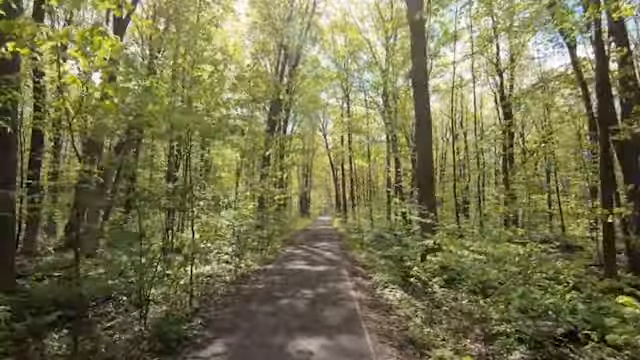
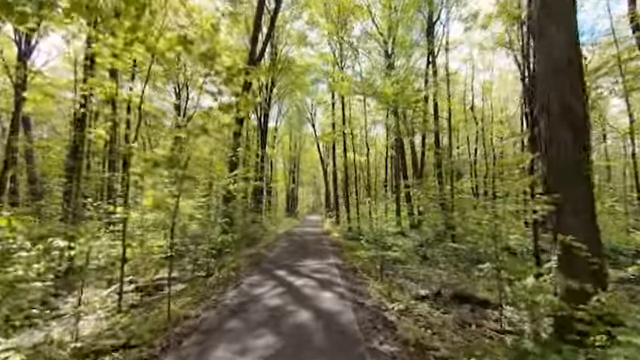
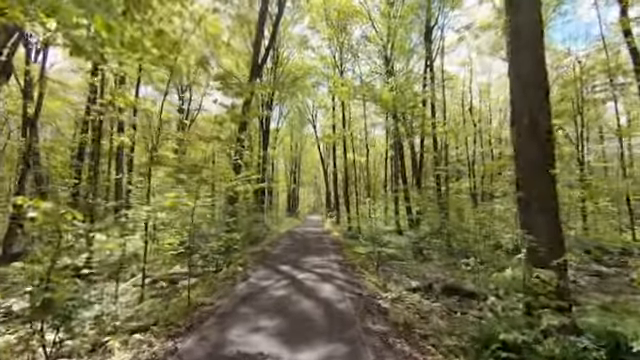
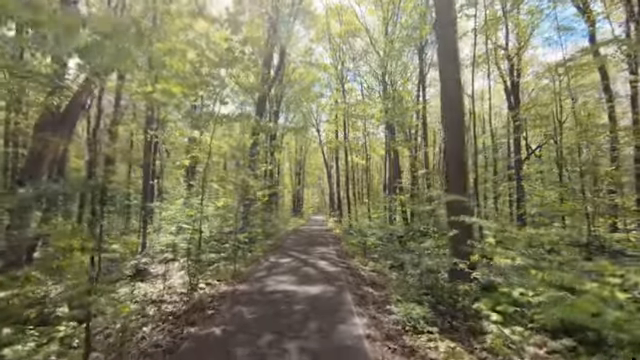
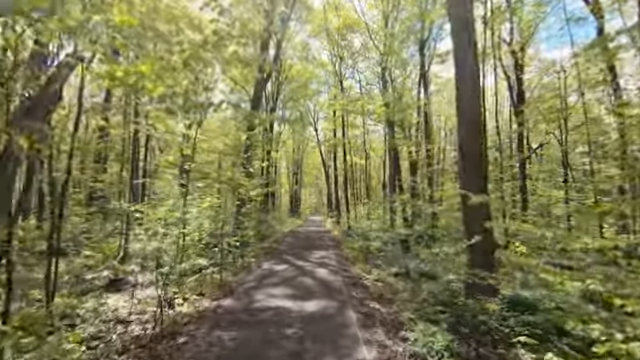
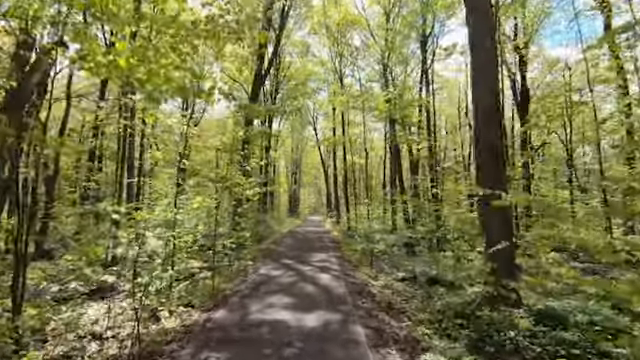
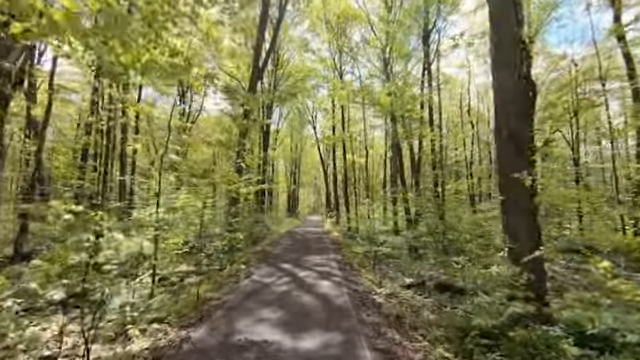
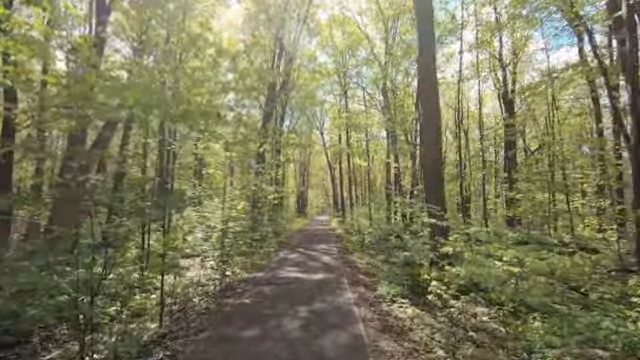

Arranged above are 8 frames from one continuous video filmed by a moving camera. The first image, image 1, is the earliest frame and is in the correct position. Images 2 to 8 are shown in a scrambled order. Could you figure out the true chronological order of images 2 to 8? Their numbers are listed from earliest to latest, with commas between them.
8, 4, 5, 6, 7, 3, 2
